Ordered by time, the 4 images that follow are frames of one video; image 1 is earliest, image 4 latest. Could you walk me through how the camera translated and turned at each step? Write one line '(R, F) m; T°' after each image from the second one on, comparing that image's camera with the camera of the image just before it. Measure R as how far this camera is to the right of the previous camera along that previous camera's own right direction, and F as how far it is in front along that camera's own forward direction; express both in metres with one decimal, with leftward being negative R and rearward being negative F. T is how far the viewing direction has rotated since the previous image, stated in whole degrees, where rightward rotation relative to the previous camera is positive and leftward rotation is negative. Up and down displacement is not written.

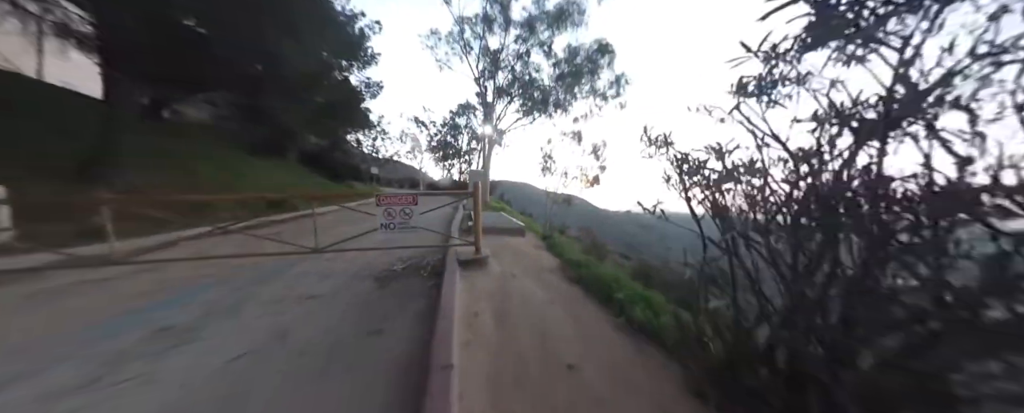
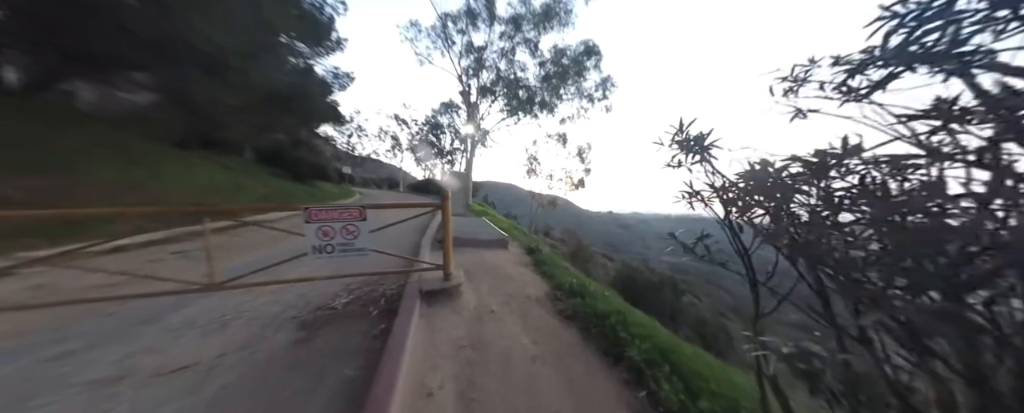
(+0.1, +0.8) m; +4°
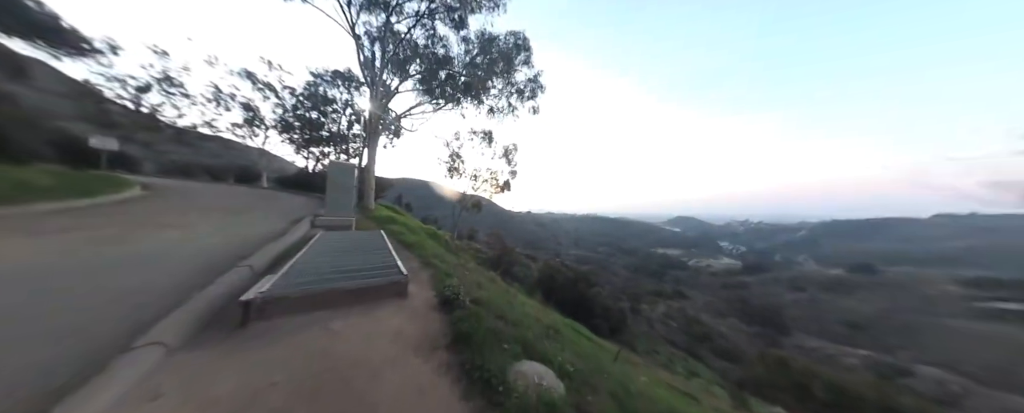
(+0.3, +2.2) m; +19°
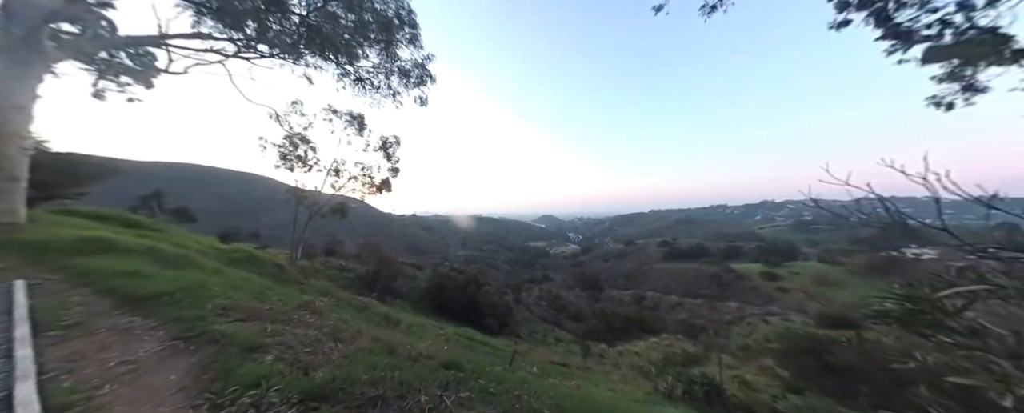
(0.0, +1.2) m; +28°
